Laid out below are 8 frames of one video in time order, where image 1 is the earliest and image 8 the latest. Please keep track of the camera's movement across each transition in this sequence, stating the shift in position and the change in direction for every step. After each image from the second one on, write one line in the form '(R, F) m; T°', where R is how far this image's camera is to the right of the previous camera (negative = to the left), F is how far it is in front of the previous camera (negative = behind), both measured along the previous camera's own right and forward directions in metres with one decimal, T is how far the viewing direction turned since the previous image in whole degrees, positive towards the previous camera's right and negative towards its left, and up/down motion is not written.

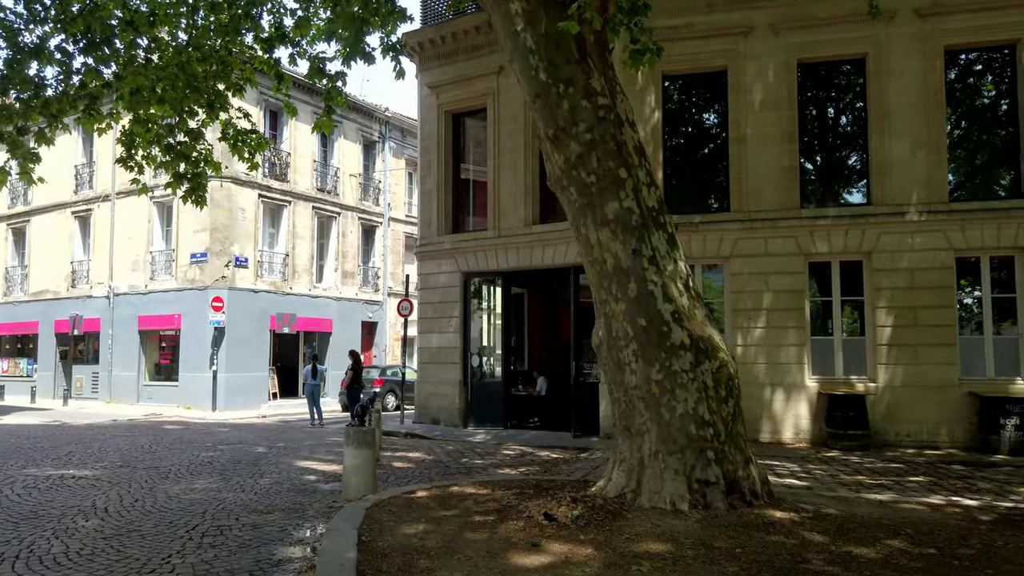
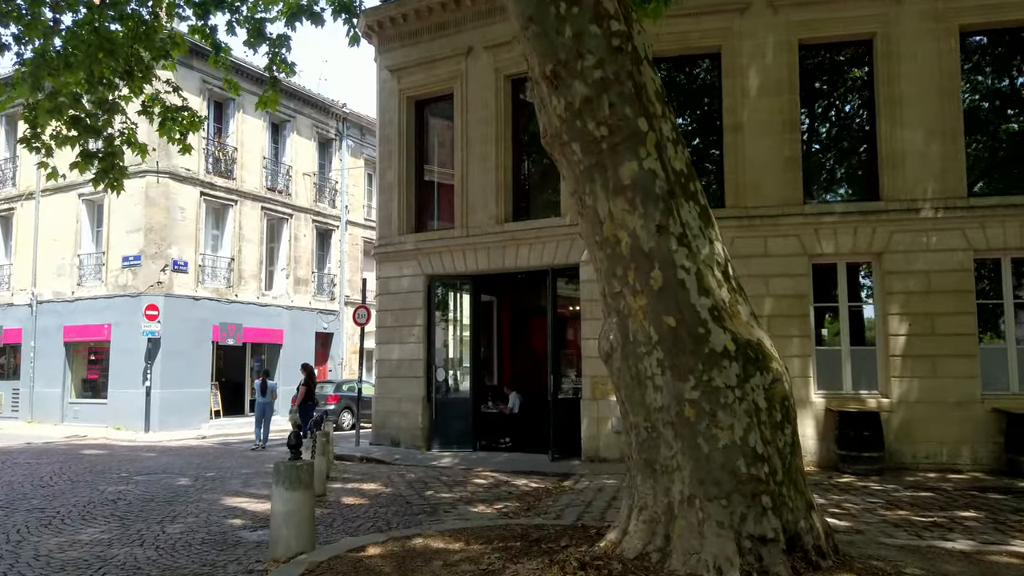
(-0.1, +1.7) m; +3°
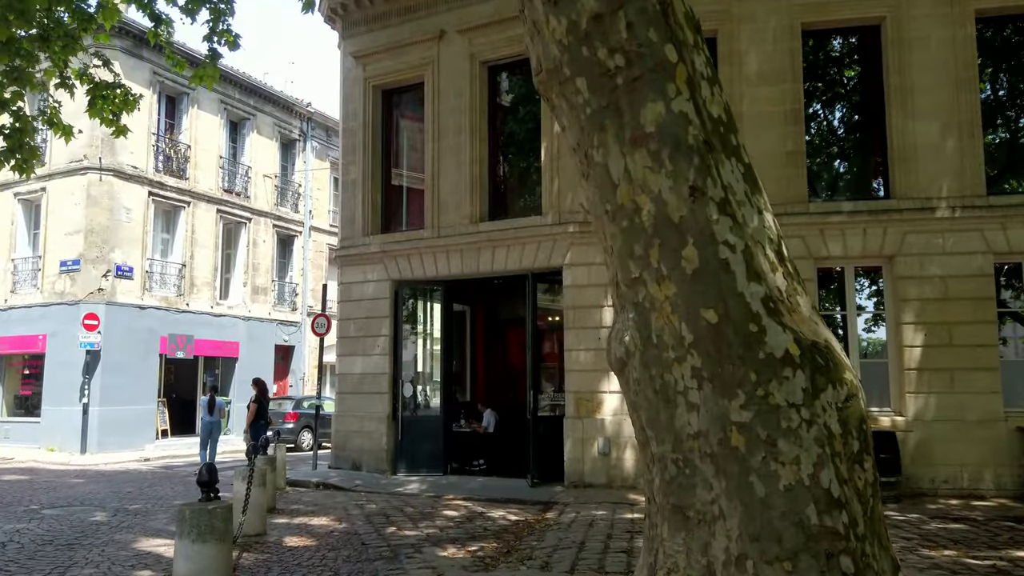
(0.0, +1.3) m; +2°
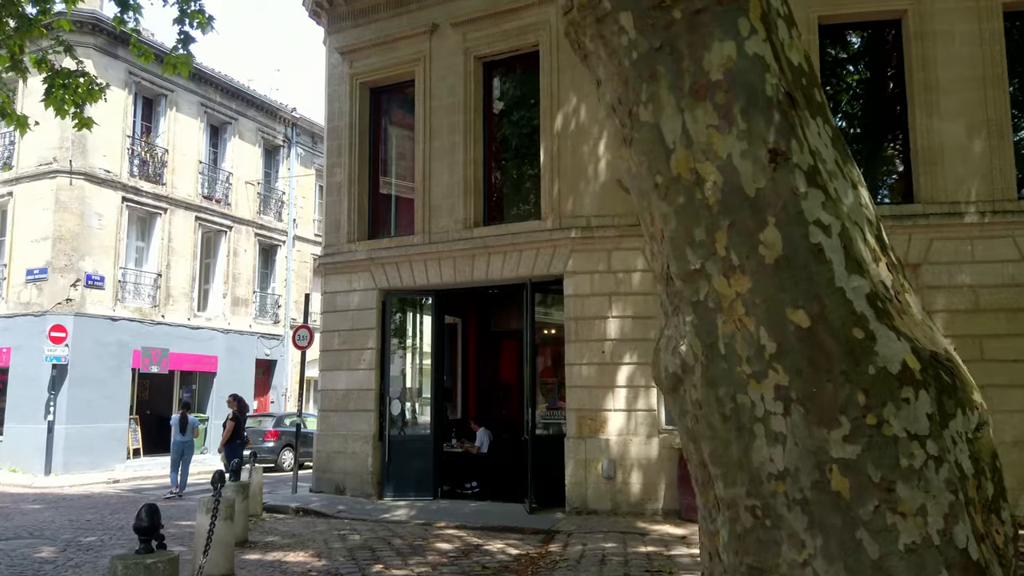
(-0.1, +0.9) m; +1°
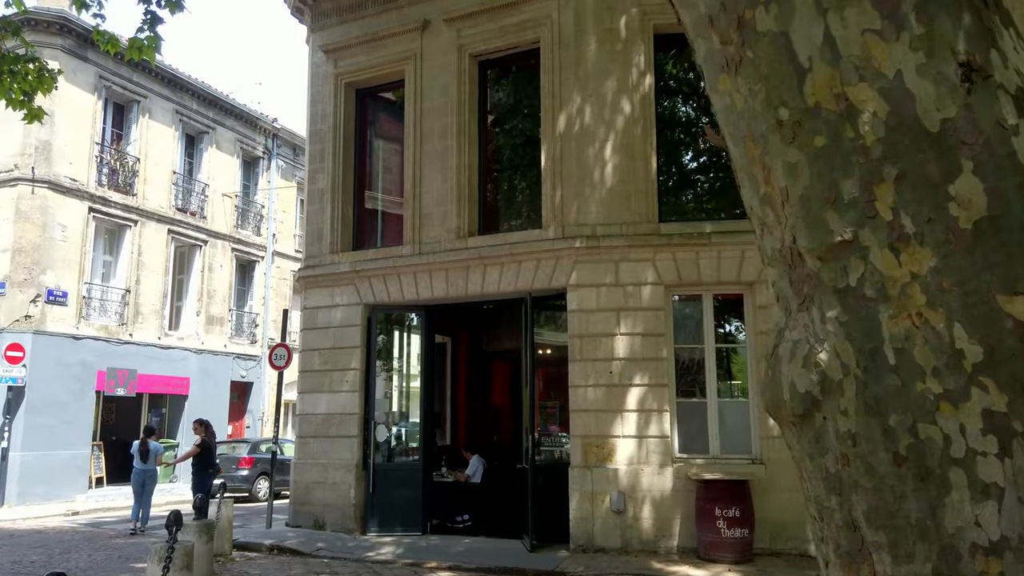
(-0.2, +0.9) m; +1°
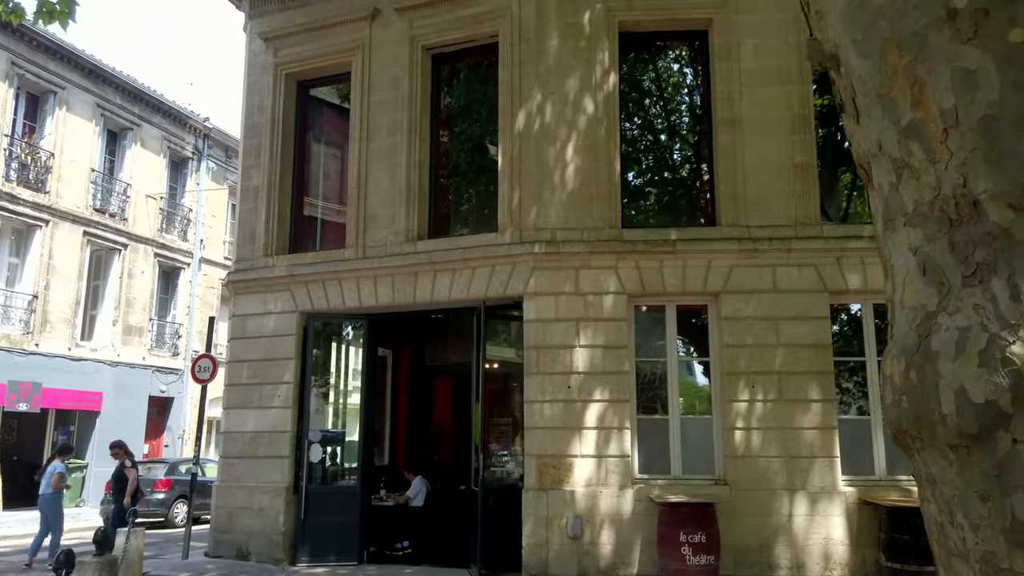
(-0.2, +0.7) m; +5°
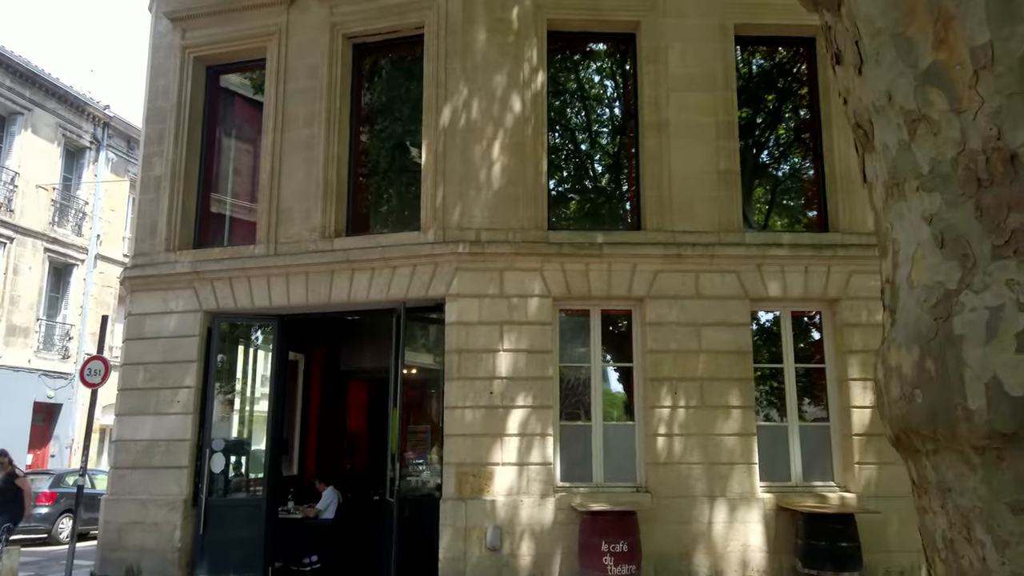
(0.0, +0.3) m; +6°
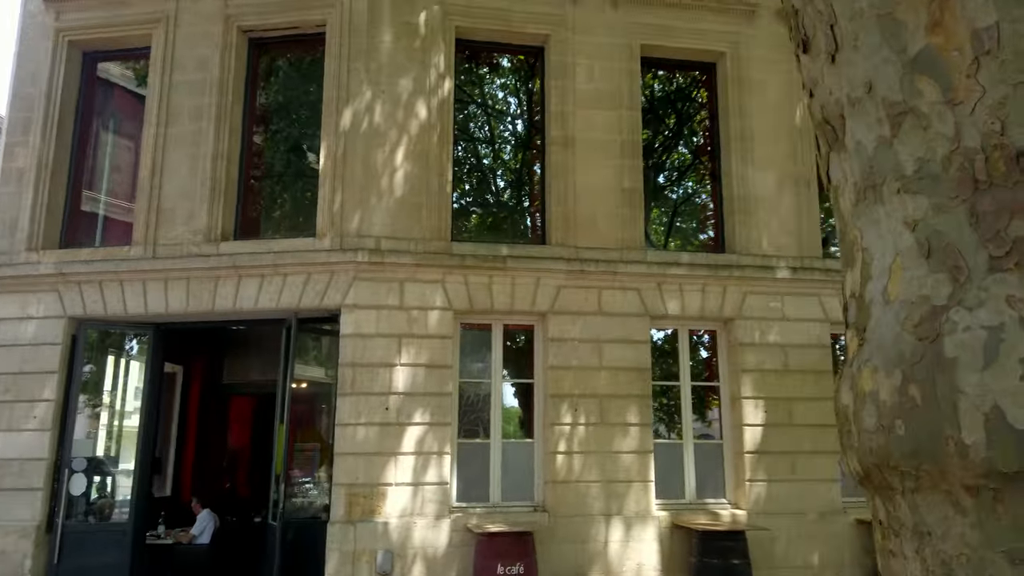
(0.0, +0.3) m; +8°
